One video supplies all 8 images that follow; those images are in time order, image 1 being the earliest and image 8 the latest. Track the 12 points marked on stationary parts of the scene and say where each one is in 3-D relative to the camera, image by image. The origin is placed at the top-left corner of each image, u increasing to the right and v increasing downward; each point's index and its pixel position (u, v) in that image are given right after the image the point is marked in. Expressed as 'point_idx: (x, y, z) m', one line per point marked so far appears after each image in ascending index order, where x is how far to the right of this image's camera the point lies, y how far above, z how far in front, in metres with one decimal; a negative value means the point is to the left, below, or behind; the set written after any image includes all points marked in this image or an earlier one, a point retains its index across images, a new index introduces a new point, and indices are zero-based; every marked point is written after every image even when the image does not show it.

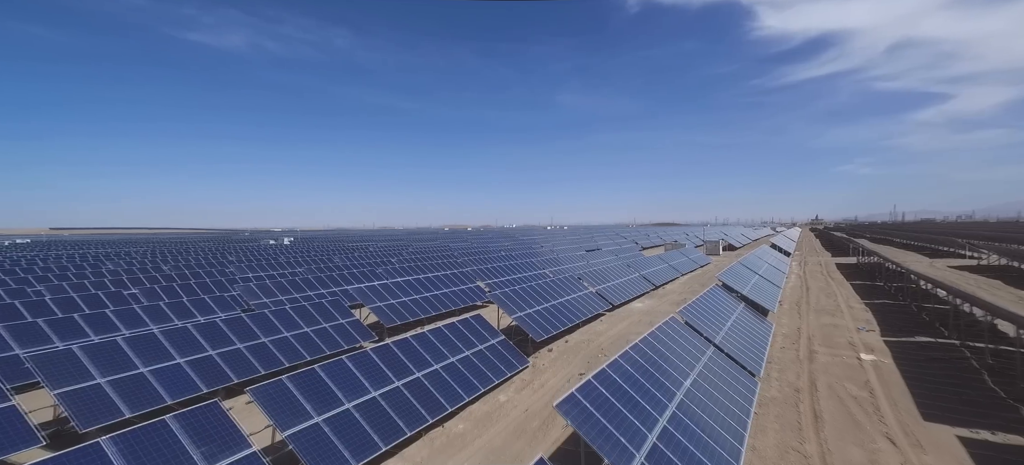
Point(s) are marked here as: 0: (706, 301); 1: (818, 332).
0: (+6.9, -2.5, +16.0) m
1: (+11.2, -3.6, +16.2) m
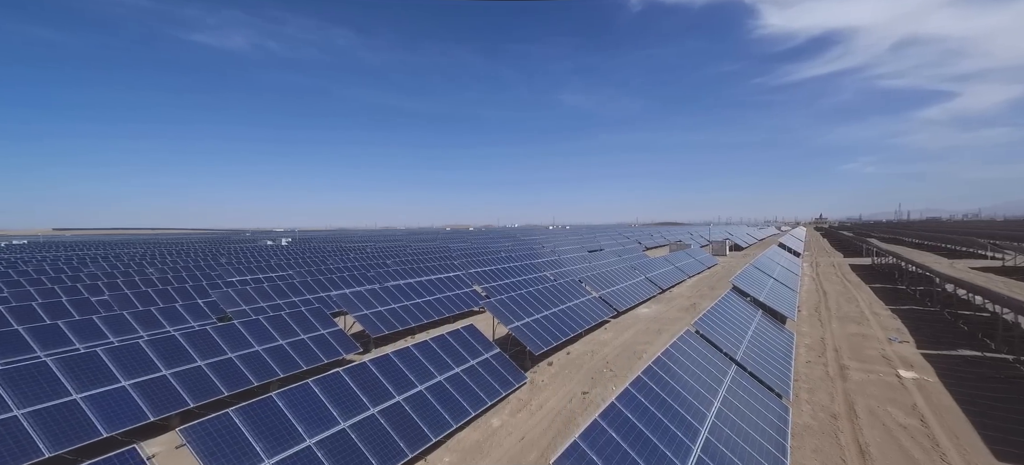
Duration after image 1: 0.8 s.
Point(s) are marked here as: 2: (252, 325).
0: (+6.8, -2.5, +14.6) m
1: (+11.1, -3.7, +14.8) m
2: (-7.8, -2.8, +13.4) m
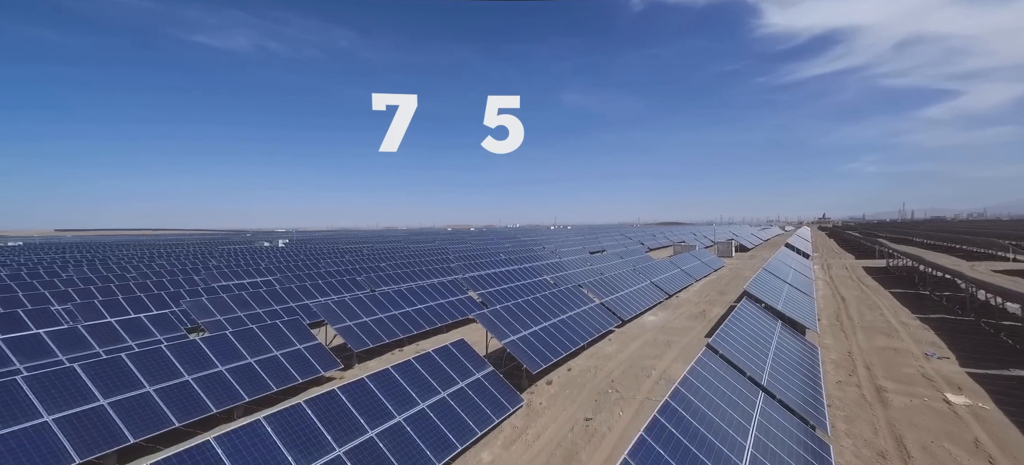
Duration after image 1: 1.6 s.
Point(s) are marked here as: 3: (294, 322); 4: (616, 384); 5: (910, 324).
0: (+6.7, -2.7, +13.1) m
1: (+10.9, -3.8, +13.3) m
2: (-8.0, -2.9, +12.0) m
3: (-7.1, -2.9, +14.4) m
4: (+3.1, -4.5, +13.2) m
5: (+15.0, -3.4, +16.7) m
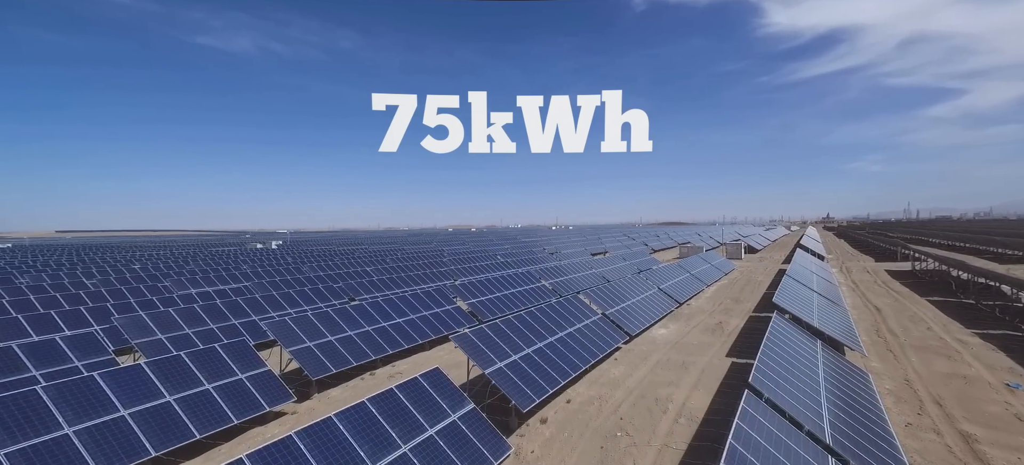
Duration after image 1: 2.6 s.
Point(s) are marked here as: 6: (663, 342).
0: (+6.3, -2.8, +10.7) m
1: (+10.6, -3.9, +10.9) m
2: (-8.3, -3.1, +9.6) m
3: (-7.4, -3.0, +12.0) m
4: (+2.8, -4.6, +10.8) m
5: (+14.7, -3.5, +14.2) m
6: (+6.1, -4.4, +18.0) m
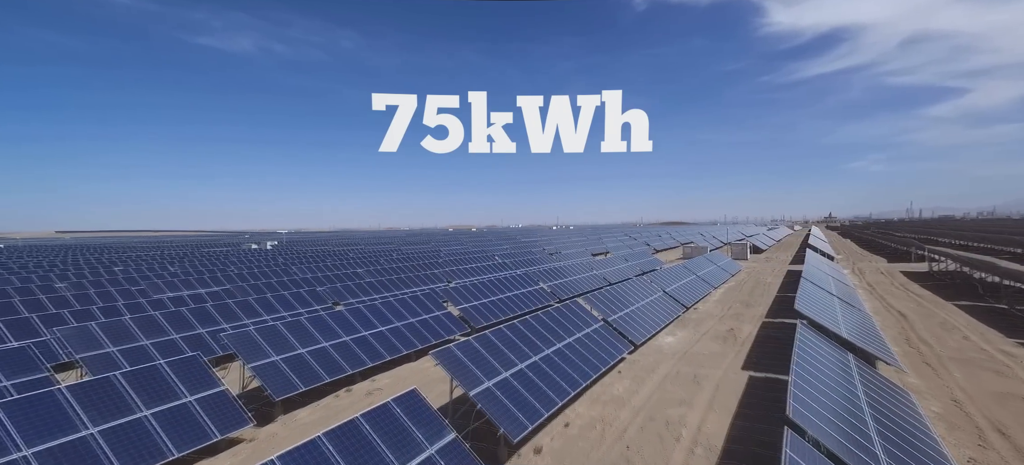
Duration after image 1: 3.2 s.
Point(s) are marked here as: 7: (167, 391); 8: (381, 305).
0: (+6.1, -2.7, +9.2) m
1: (+10.4, -3.9, +9.3) m
2: (-8.5, -3.1, +8.2) m
3: (-7.6, -3.0, +10.5) m
4: (+2.5, -4.6, +9.3) m
5: (+14.4, -3.5, +12.7) m
6: (+5.9, -4.4, +16.5) m
7: (-7.4, -3.4, +9.6) m
8: (-5.0, -2.8, +17.1) m
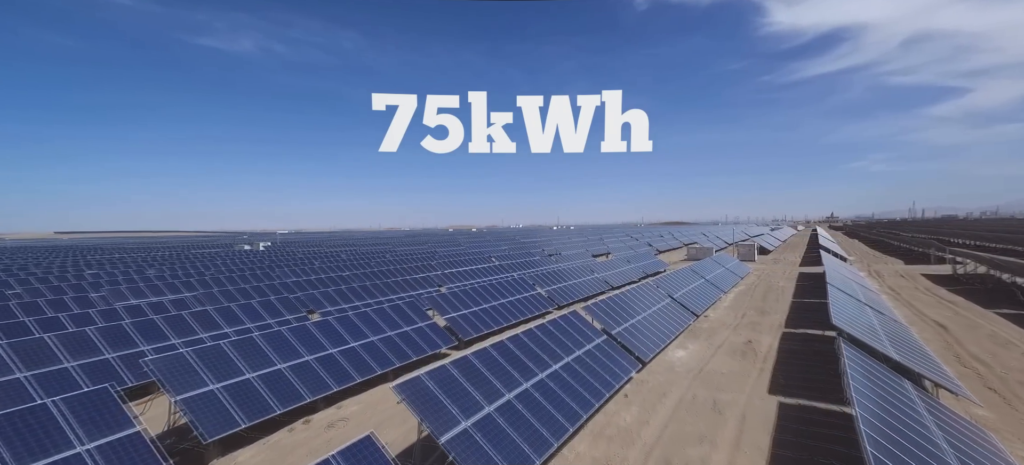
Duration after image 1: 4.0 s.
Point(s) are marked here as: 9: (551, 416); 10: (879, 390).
0: (+5.8, -2.8, +7.2) m
1: (+10.1, -3.9, +7.4) m
2: (-8.9, -3.1, +6.2) m
3: (-7.9, -3.1, +8.6) m
4: (+2.2, -4.6, +7.3) m
5: (+14.1, -3.5, +10.7) m
6: (+5.6, -4.4, +14.5) m
7: (-7.7, -3.4, +7.6) m
8: (-5.3, -2.9, +15.1) m
9: (+0.8, -3.8, +9.4) m
10: (+7.0, -2.9, +8.7) m
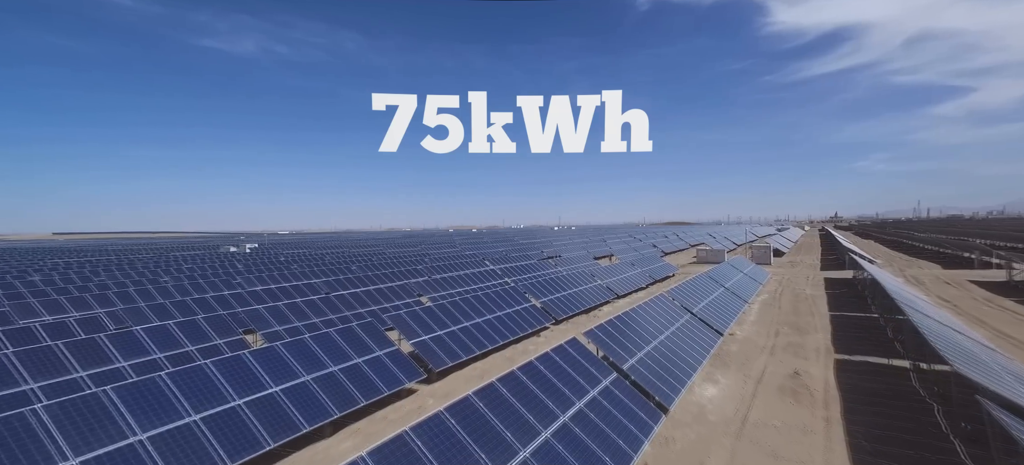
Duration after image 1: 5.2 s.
0: (+5.2, -2.8, +3.6) m
1: (+9.5, -4.0, +3.7) m
2: (-9.4, -3.2, +2.6) m
3: (-8.4, -3.1, +5.0) m
4: (+1.7, -4.7, +3.7) m
5: (+13.6, -3.6, +7.1) m
6: (+5.1, -4.5, +10.9) m
7: (-8.2, -3.5, +4.0) m
8: (-5.8, -3.0, +11.5) m
9: (+0.3, -3.9, +5.8) m
10: (+6.5, -3.0, +5.1) m
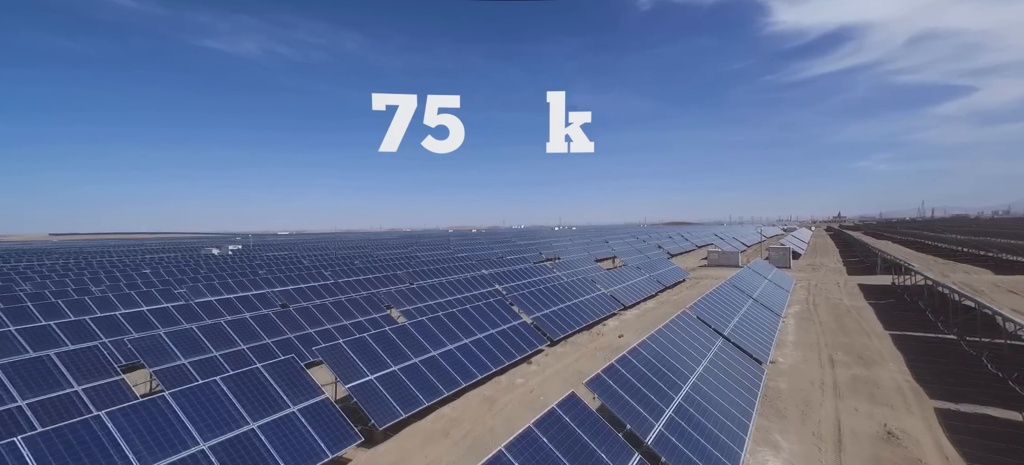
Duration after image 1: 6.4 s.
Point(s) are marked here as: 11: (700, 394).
0: (+4.7, -2.9, -0.4) m
1: (+9.0, -4.0, -0.3) m
2: (-10.0, -3.2, -1.3) m
3: (-9.0, -3.2, +1.0) m
4: (+1.1, -4.7, -0.3) m
5: (+13.0, -3.6, +3.1) m
6: (+4.5, -4.5, +6.9) m
7: (-8.8, -3.5, +0.1) m
8: (-6.4, -3.0, +7.6) m
9: (-0.3, -3.9, +1.8) m
10: (+5.9, -3.0, +1.1) m
11: (+4.2, -3.5, +9.8) m
